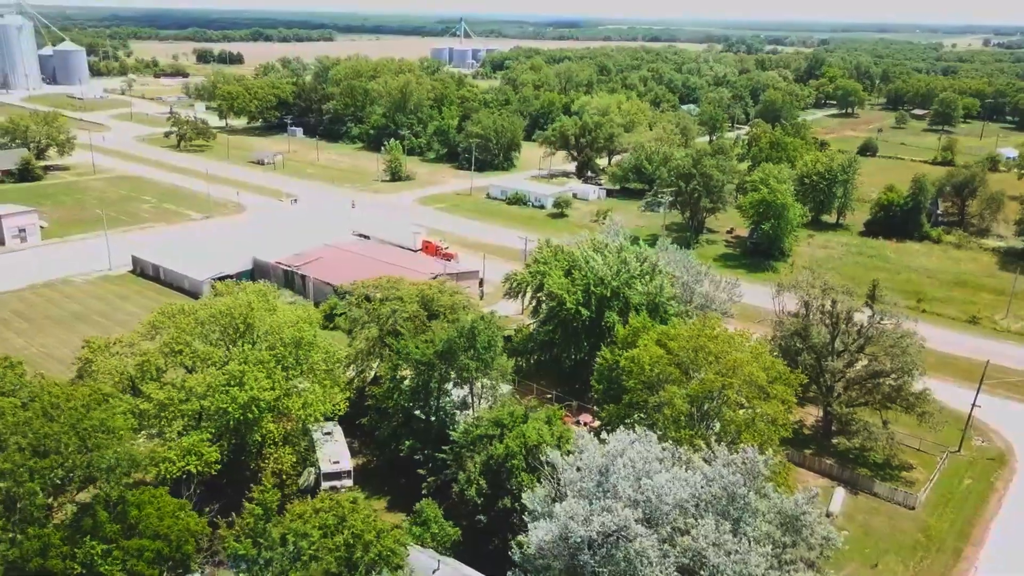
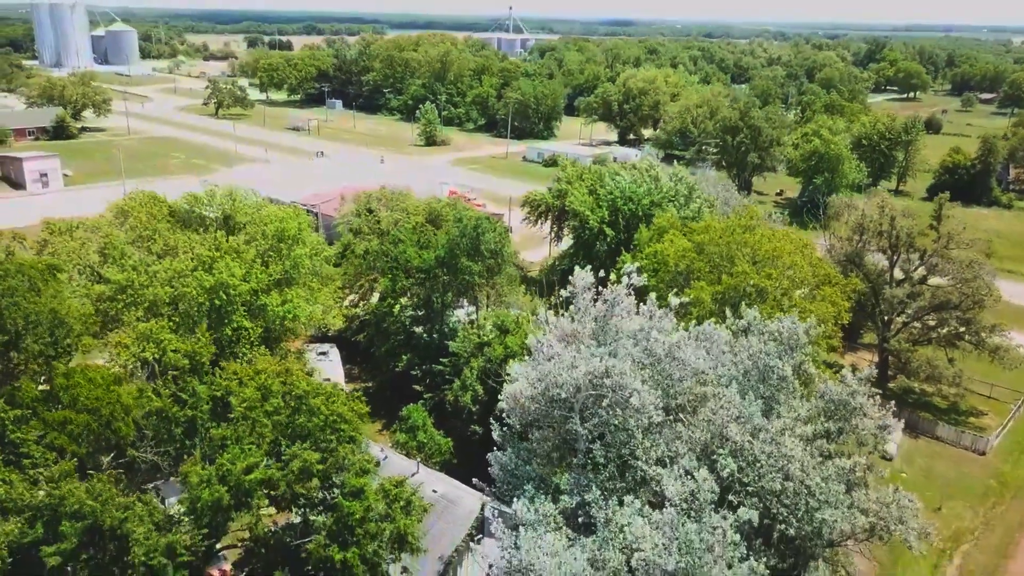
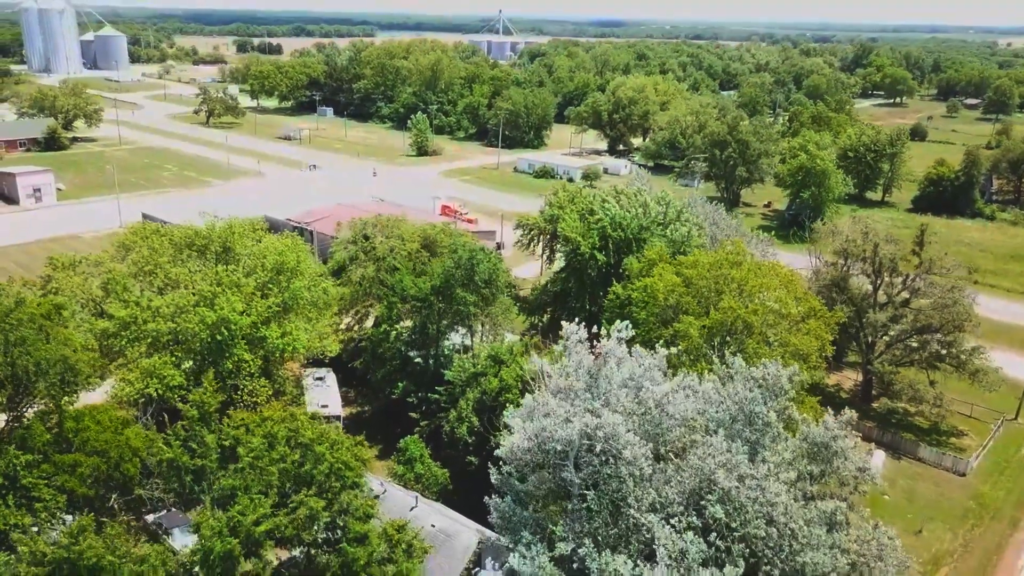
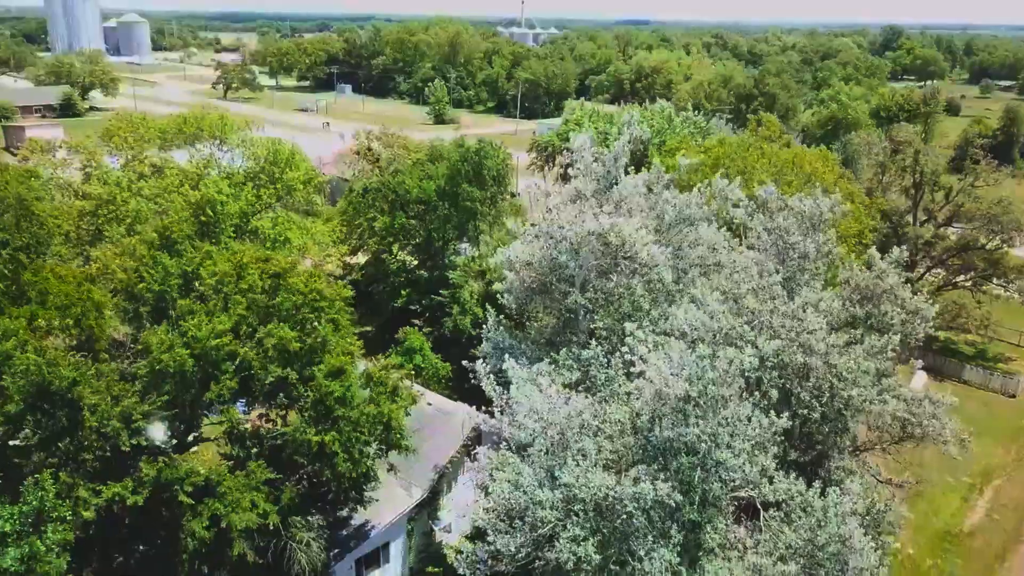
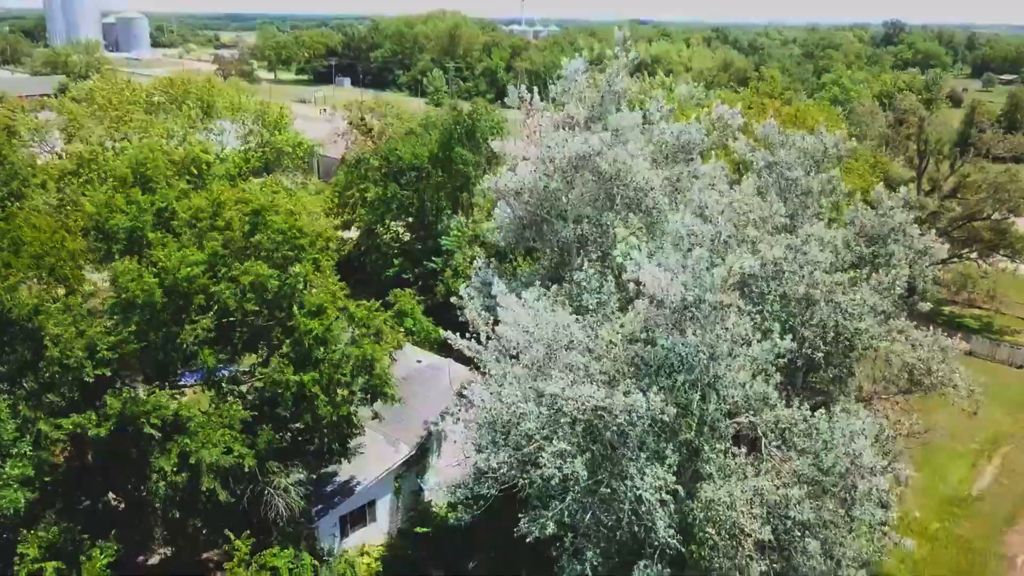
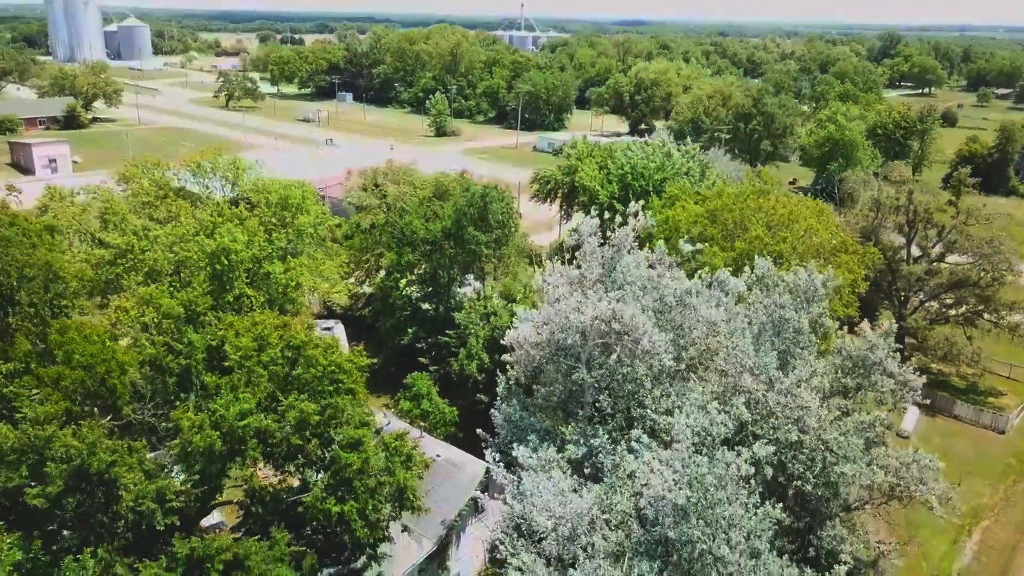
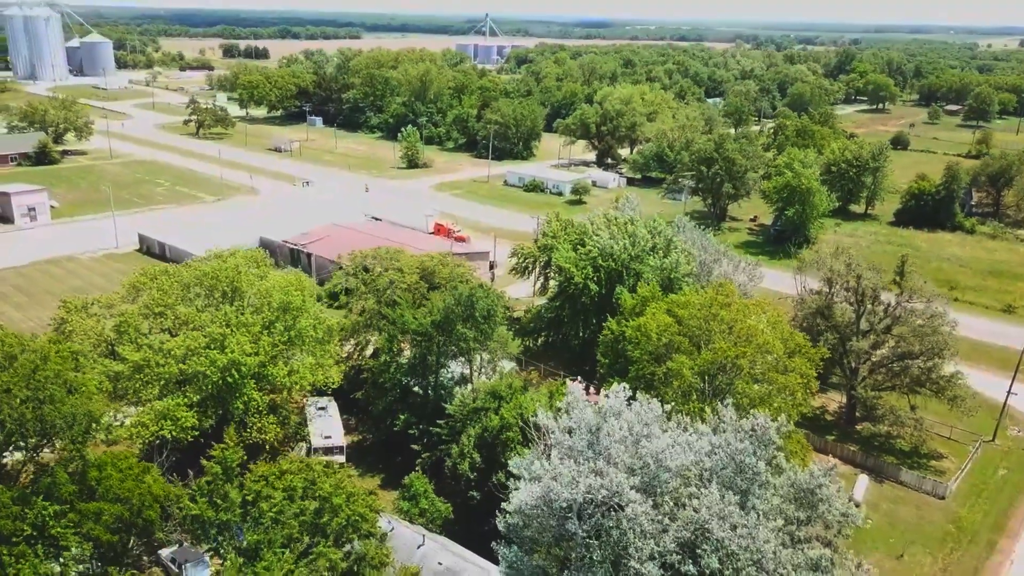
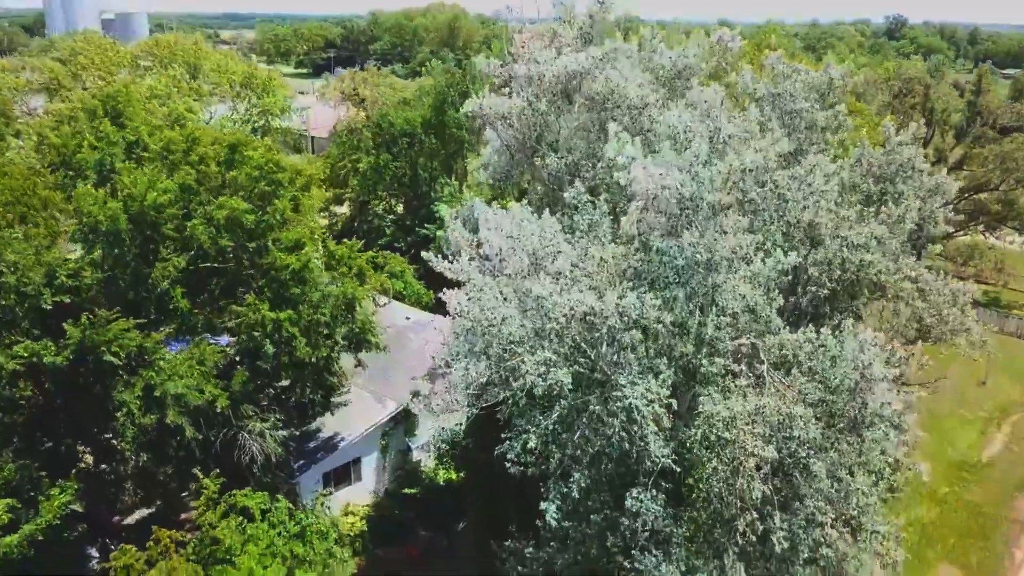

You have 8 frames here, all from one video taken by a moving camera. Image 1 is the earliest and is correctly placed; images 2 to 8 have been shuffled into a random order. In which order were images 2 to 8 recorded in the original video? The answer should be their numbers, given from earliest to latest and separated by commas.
7, 3, 2, 6, 4, 5, 8
